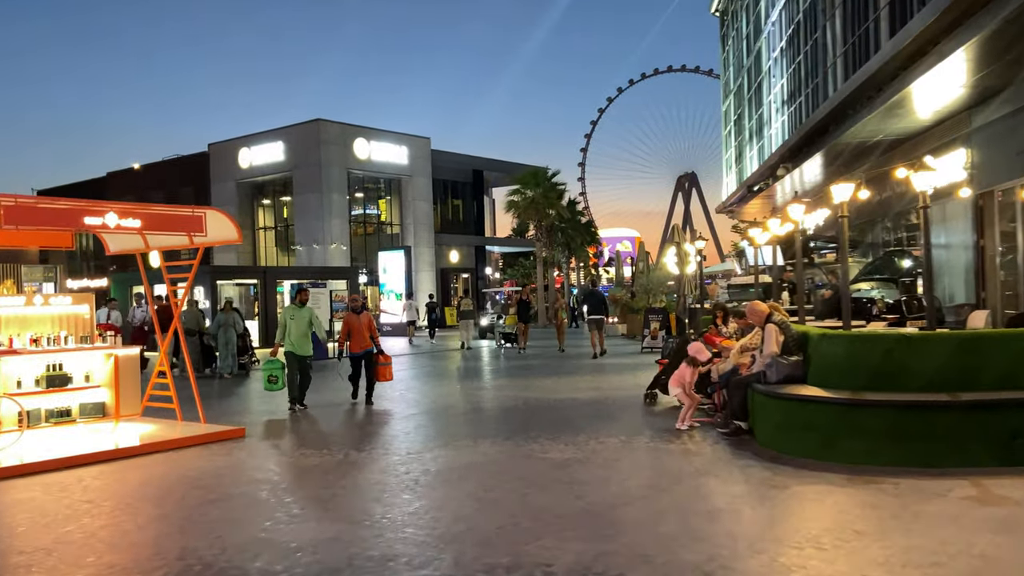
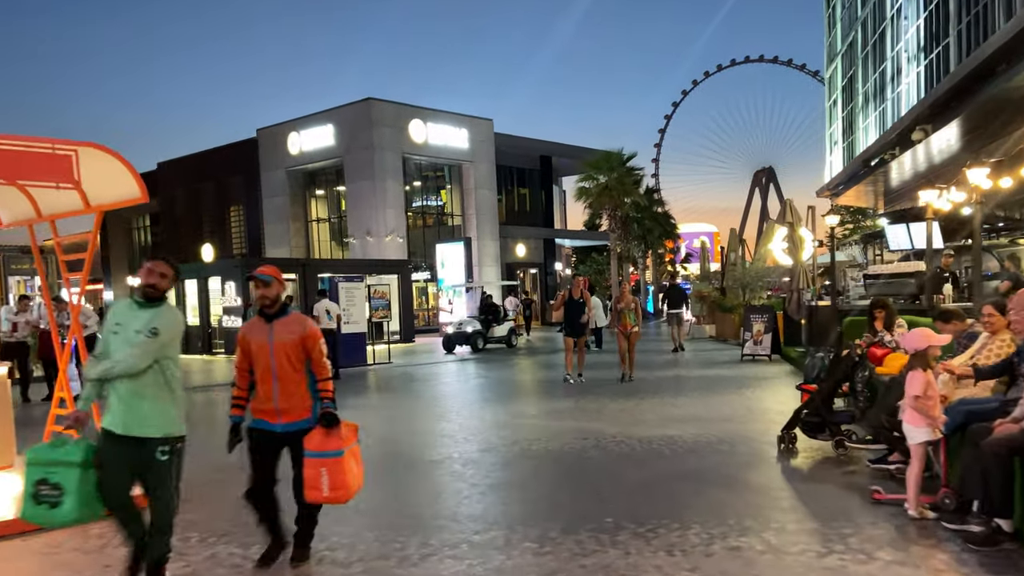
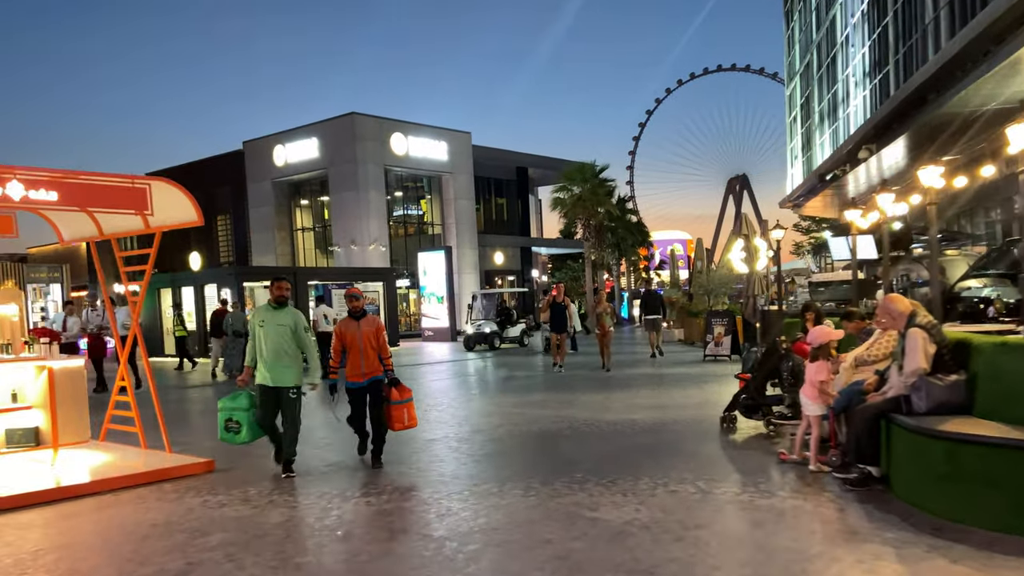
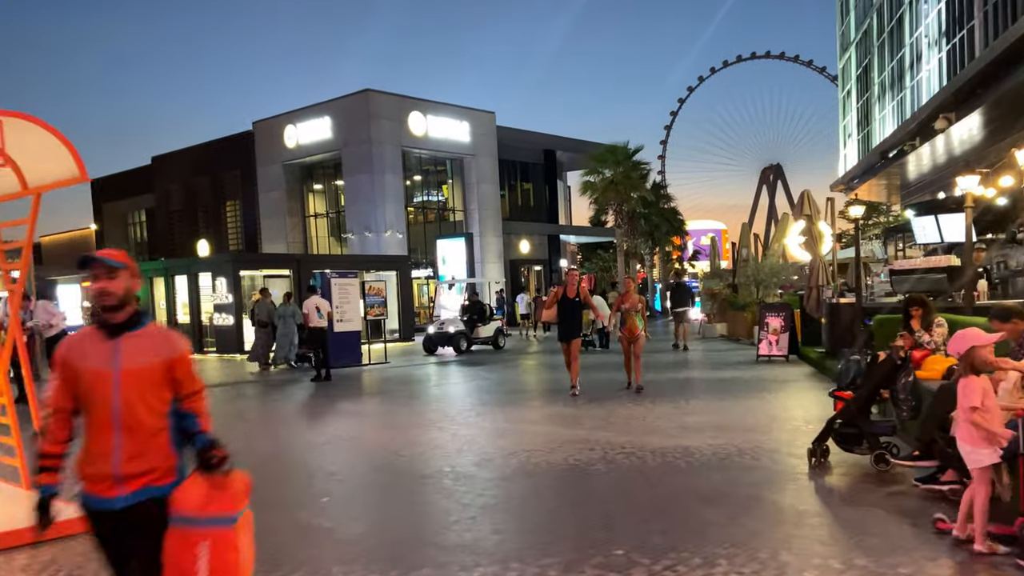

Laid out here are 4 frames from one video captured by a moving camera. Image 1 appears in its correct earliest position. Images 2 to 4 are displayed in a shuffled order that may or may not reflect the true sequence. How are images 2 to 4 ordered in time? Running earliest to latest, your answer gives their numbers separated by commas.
3, 2, 4
